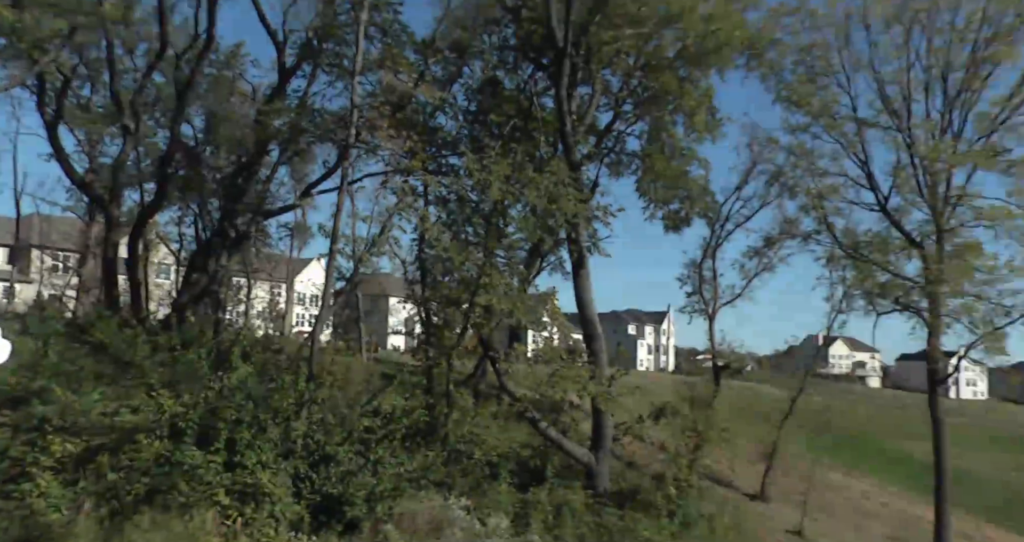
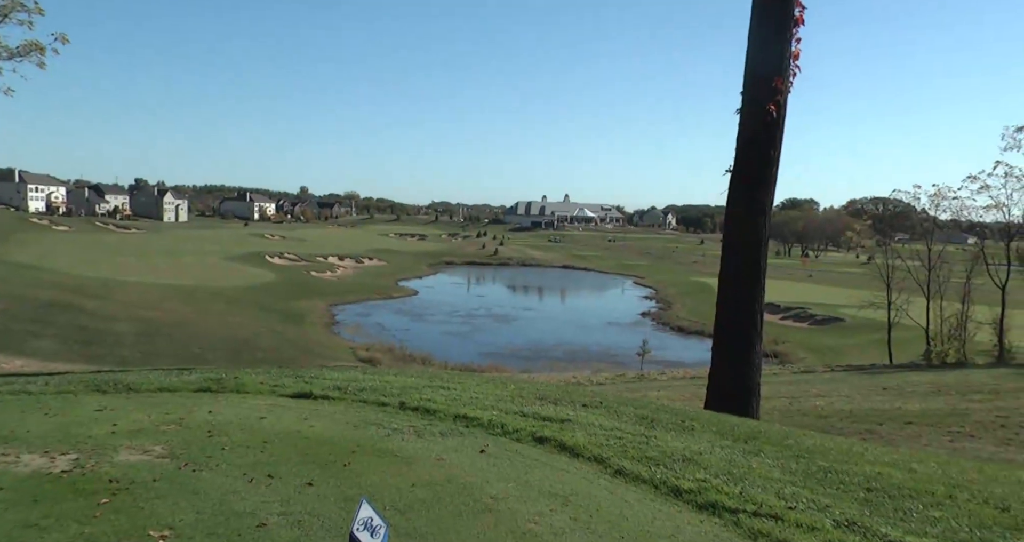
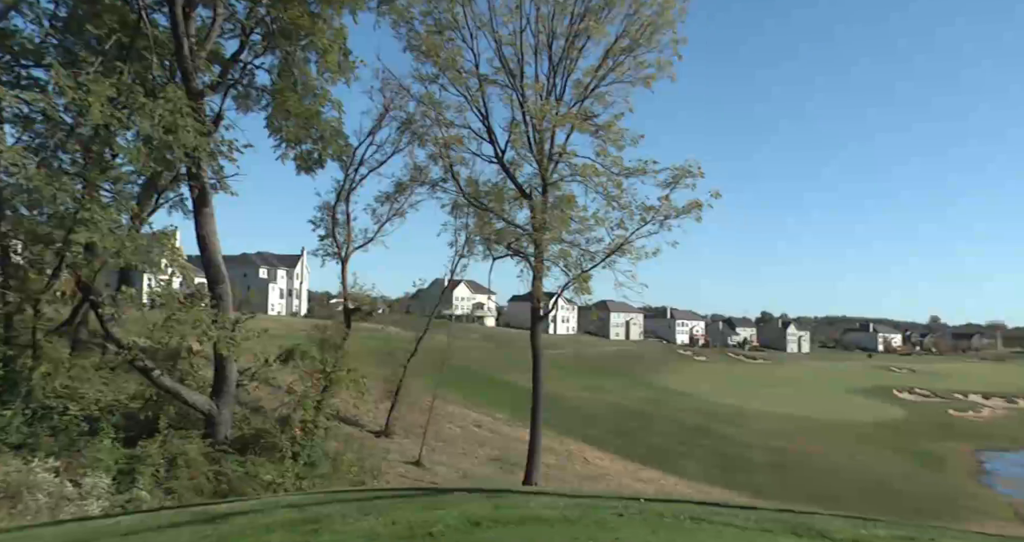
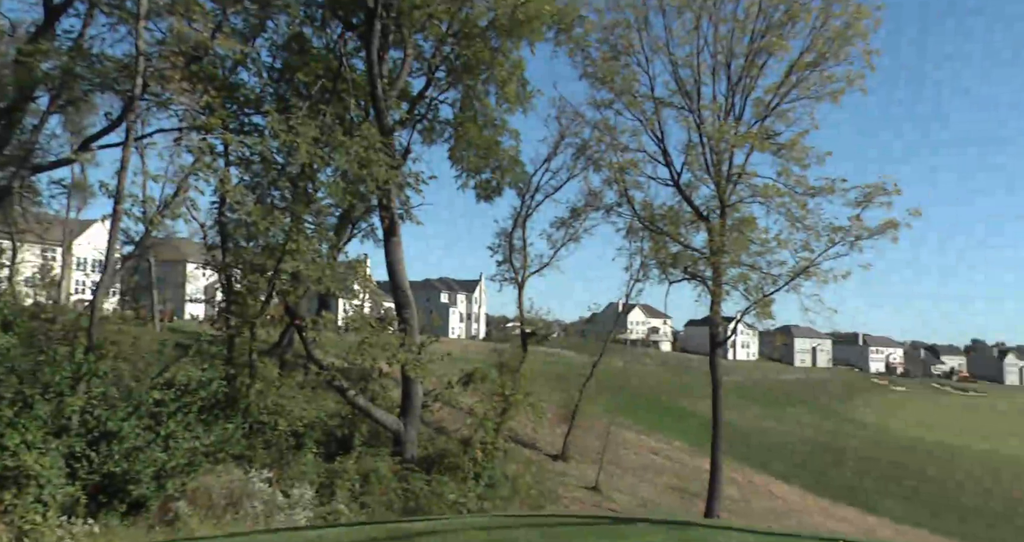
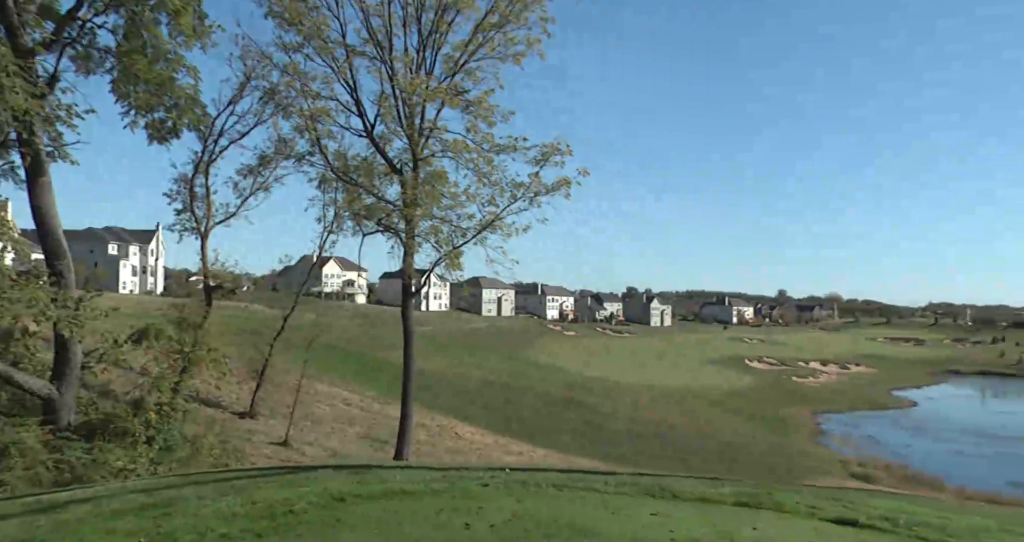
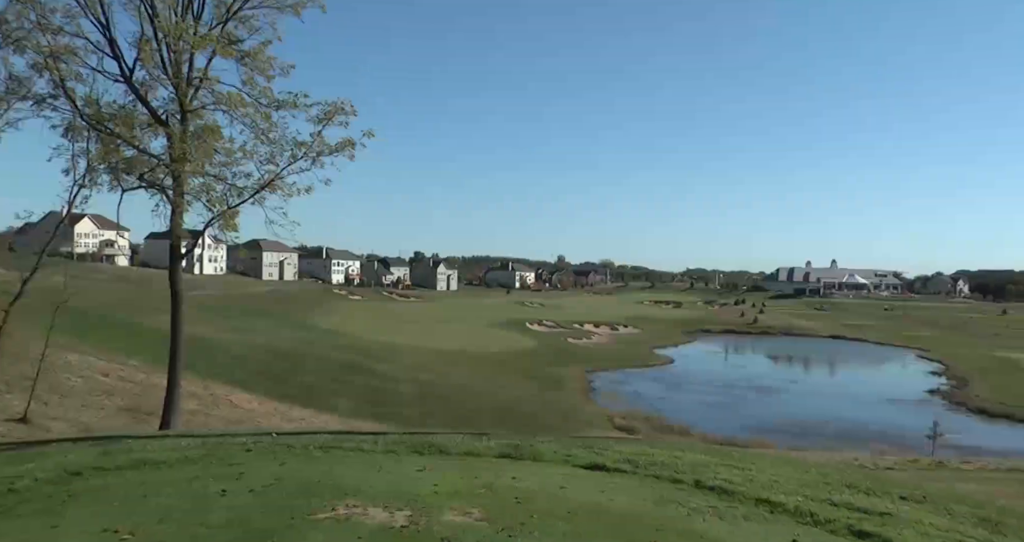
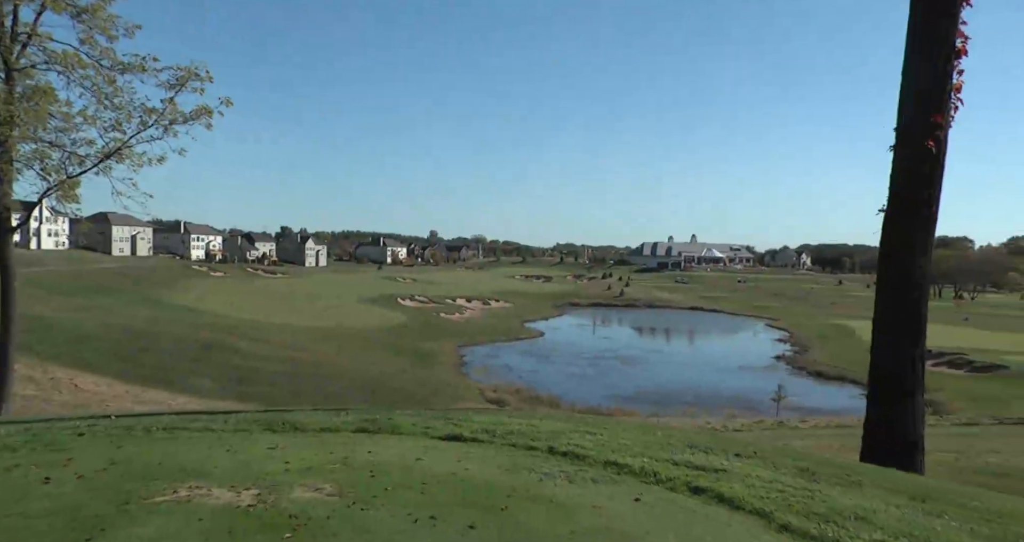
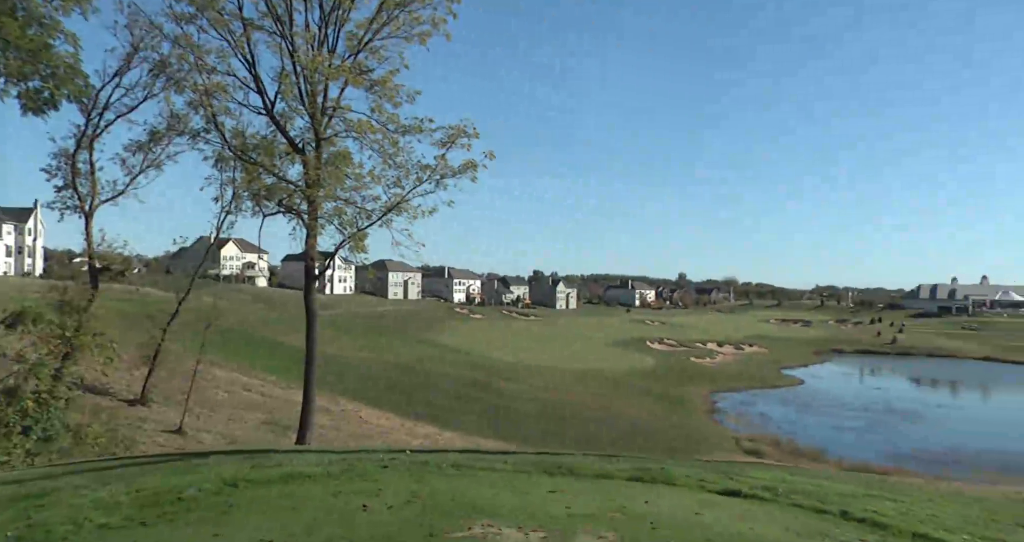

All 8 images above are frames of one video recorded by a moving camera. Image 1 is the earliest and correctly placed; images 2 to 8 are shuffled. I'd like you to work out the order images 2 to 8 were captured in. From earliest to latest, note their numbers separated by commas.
4, 3, 5, 8, 6, 7, 2
